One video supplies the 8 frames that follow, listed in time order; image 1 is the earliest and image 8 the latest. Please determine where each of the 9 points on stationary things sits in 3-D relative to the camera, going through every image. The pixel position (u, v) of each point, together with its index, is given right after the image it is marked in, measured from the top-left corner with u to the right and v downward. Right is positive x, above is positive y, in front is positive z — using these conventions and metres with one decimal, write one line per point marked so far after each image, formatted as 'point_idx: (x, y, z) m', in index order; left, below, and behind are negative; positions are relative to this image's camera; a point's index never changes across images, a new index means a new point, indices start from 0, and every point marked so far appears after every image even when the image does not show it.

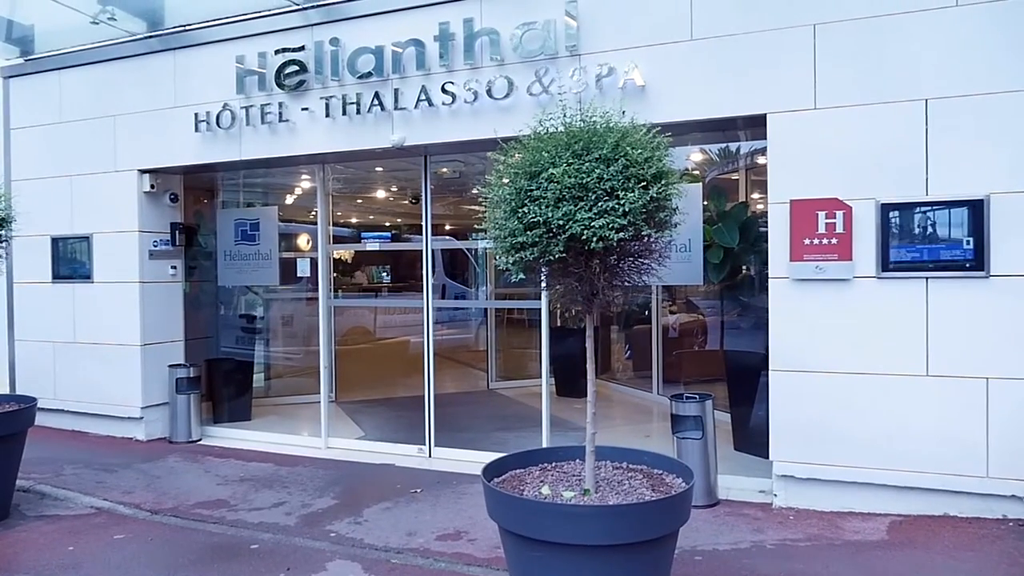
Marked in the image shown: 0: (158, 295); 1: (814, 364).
0: (-3.3, -0.1, +7.5) m
1: (+1.8, -0.5, +4.8) m
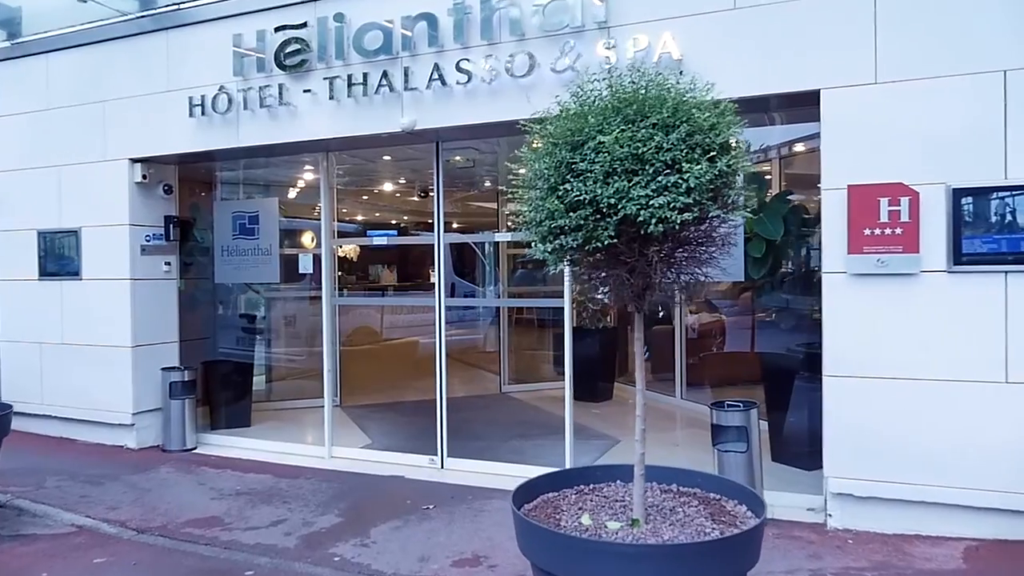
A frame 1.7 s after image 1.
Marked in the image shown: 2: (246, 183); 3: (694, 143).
0: (-3.1, 0.0, +7.0) m
1: (+1.9, -0.4, +4.3) m
2: (-2.4, +0.9, +7.3) m
3: (+0.5, +0.4, +2.5) m
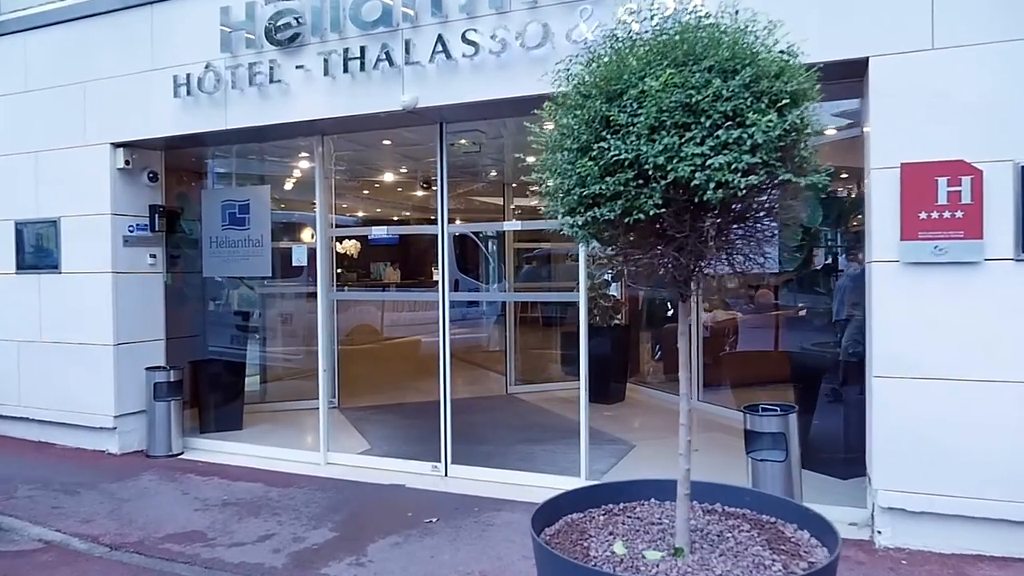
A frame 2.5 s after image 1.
0: (-3.0, 0.0, +6.5) m
1: (+2.0, -0.4, +3.9) m
2: (-2.3, +1.0, +6.8) m
3: (+0.6, +0.5, +2.0) m
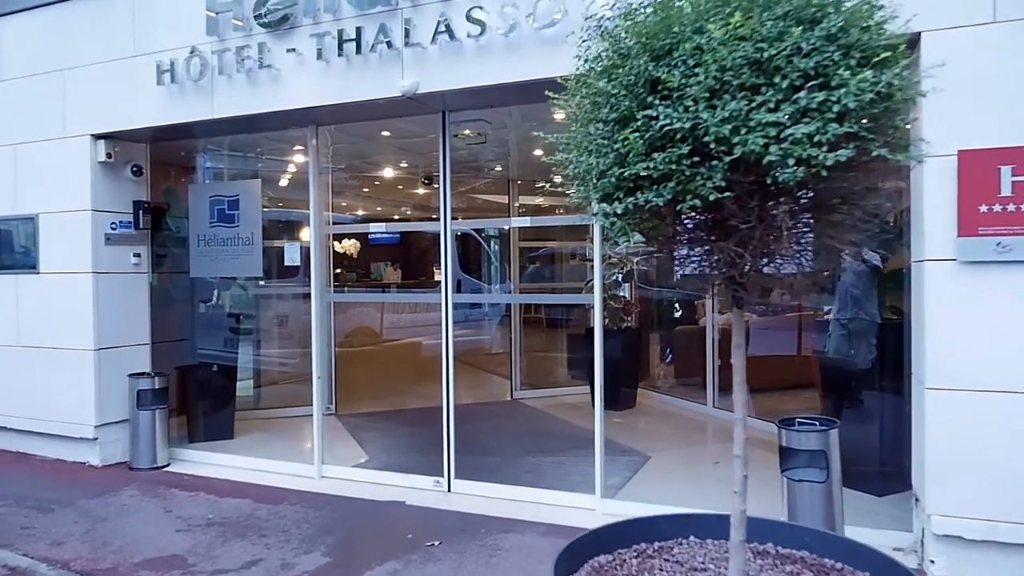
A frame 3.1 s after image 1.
0: (-3.0, 0.0, +6.1) m
1: (+2.1, -0.4, +3.5) m
2: (-2.2, +1.0, +6.4) m
3: (+0.7, +0.5, +1.6) m
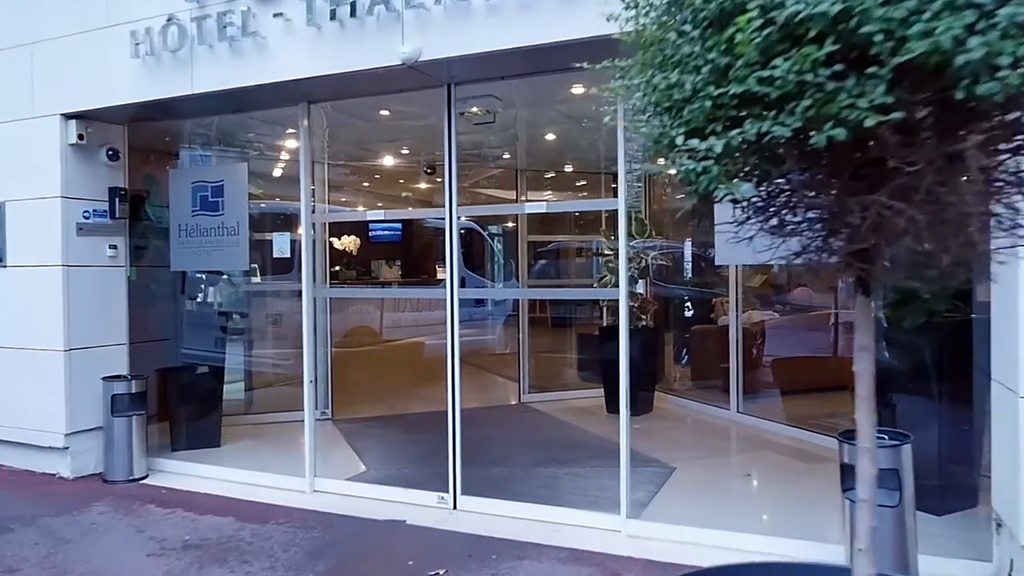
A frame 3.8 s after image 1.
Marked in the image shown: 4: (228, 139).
0: (-2.9, 0.0, +5.6) m
1: (+2.1, -0.4, +2.9) m
2: (-2.2, +1.0, +5.9) m
3: (+0.7, +0.5, +1.1) m
4: (-2.1, +1.1, +5.8) m
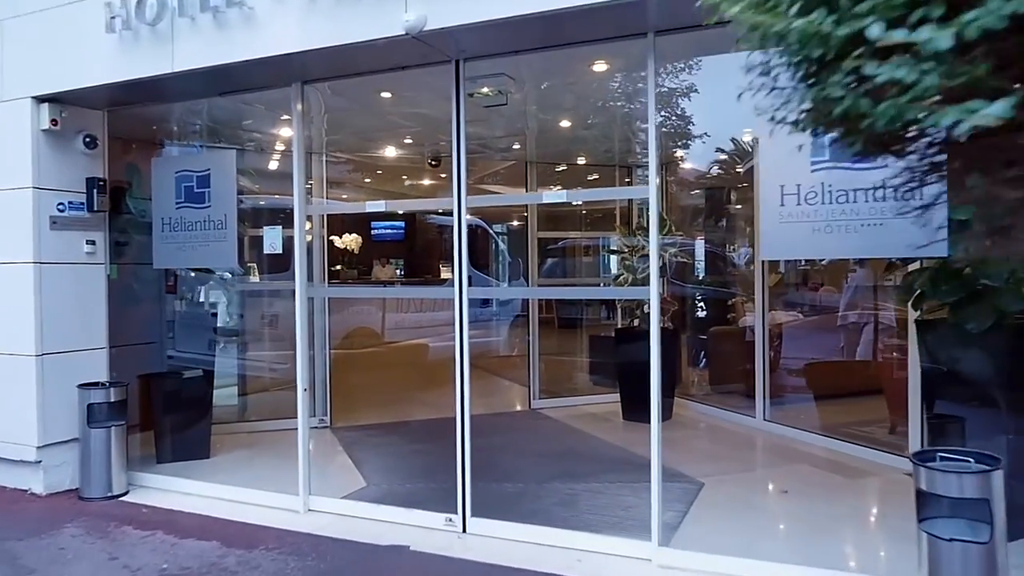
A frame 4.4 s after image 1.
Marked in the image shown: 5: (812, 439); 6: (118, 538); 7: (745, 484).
0: (-2.8, 0.0, +5.1) m
1: (+2.2, -0.4, +2.5) m
2: (-2.1, +1.0, +5.4) m
3: (+0.8, +0.5, +0.6) m
4: (-2.0, +1.1, +5.4) m
5: (+2.5, -1.2, +6.7) m
6: (-2.1, -1.3, +4.3) m
7: (+1.5, -1.3, +5.3) m
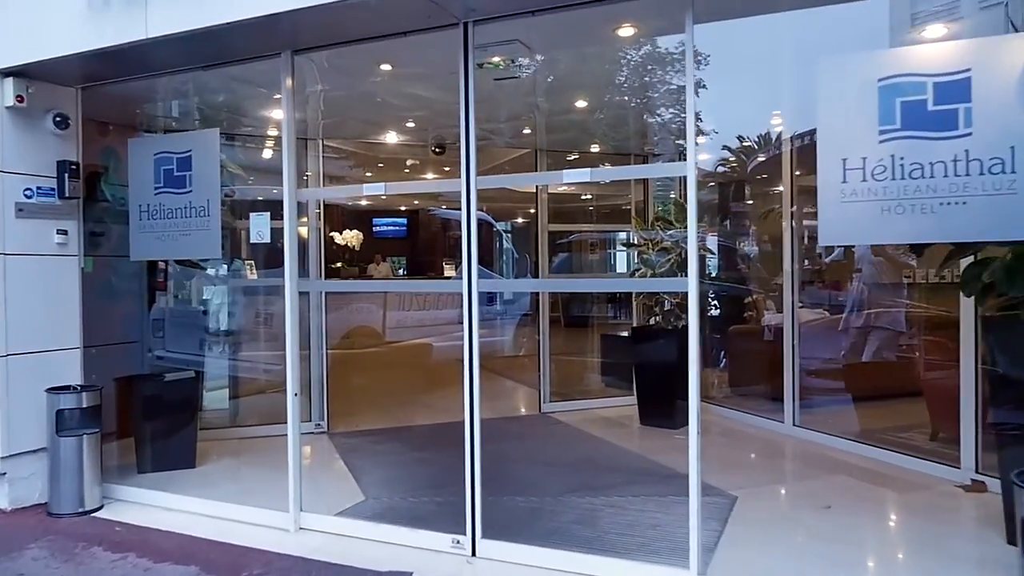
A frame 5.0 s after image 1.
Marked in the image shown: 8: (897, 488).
0: (-2.8, +0.1, +4.7) m
1: (+2.3, -0.3, +2.0) m
2: (-2.0, +1.0, +5.0) m
3: (+0.8, +0.6, +0.1) m
4: (-1.9, +1.1, +4.9) m
5: (+2.5, -1.2, +6.2) m
6: (-2.0, -1.3, +3.8) m
7: (+1.6, -1.2, +4.8) m
8: (+2.4, -1.2, +5.0) m
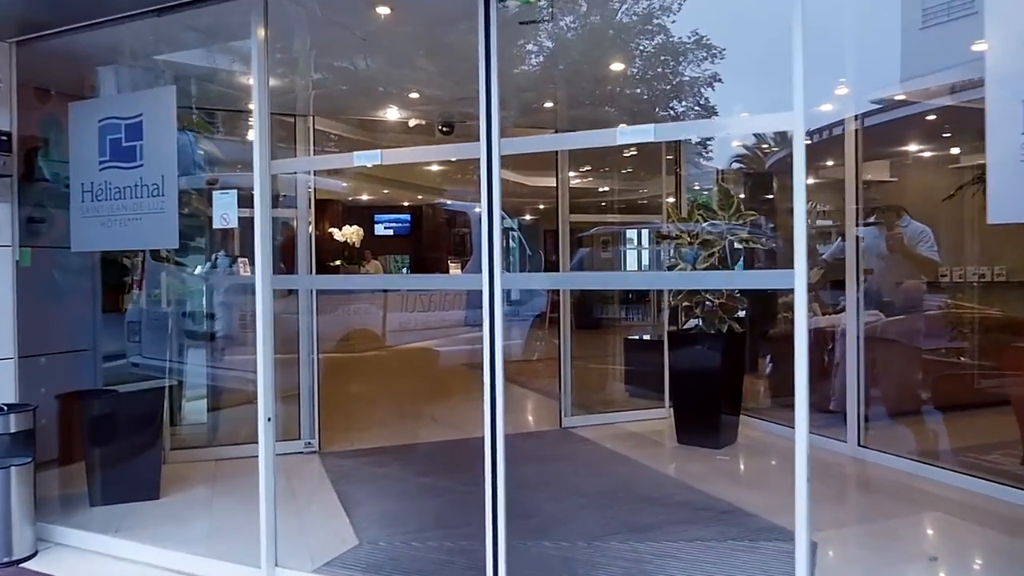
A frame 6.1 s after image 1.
0: (-2.6, +0.1, +3.8) m
1: (+2.4, -0.3, +1.1) m
2: (-1.9, +1.1, +4.1) m
3: (+1.0, +0.6, -0.8) m
4: (-1.8, +1.1, +4.1) m
5: (+2.7, -1.2, +5.3) m
6: (-1.9, -1.3, +3.0) m
7: (+1.7, -1.2, +4.0) m
8: (+2.5, -1.2, +4.2) m
